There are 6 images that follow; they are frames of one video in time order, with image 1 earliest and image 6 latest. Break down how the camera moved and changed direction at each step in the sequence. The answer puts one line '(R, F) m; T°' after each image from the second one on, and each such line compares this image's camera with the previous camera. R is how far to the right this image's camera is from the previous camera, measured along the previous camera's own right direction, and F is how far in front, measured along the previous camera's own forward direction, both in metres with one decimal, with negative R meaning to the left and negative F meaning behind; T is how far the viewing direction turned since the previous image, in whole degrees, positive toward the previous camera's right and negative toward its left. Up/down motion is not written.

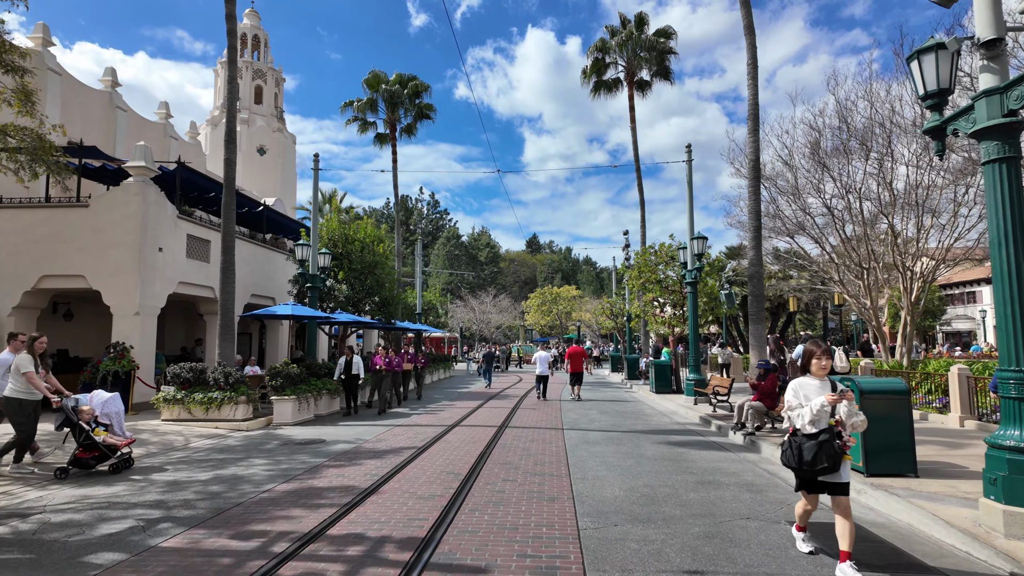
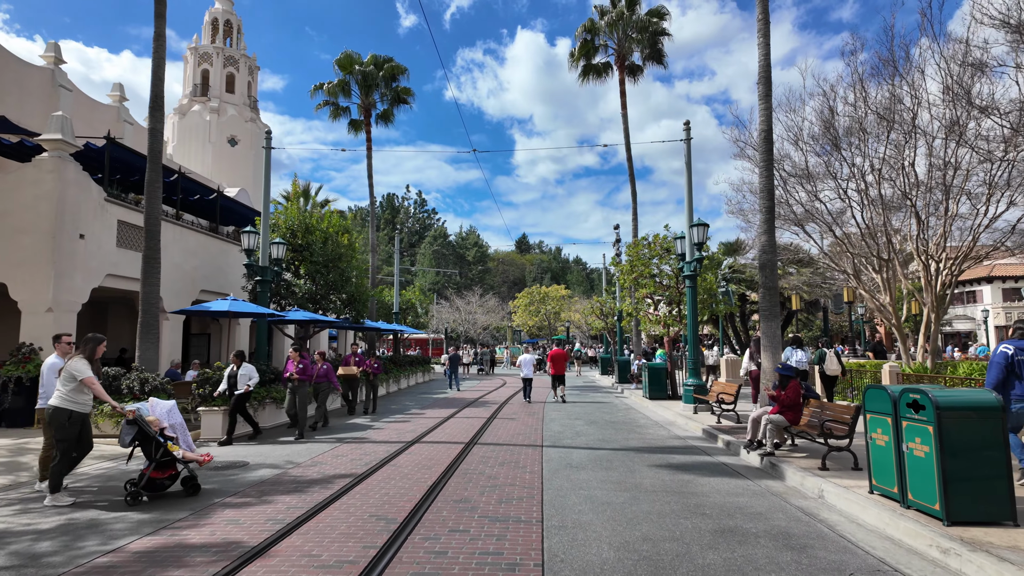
(+0.4, +2.0) m; +1°
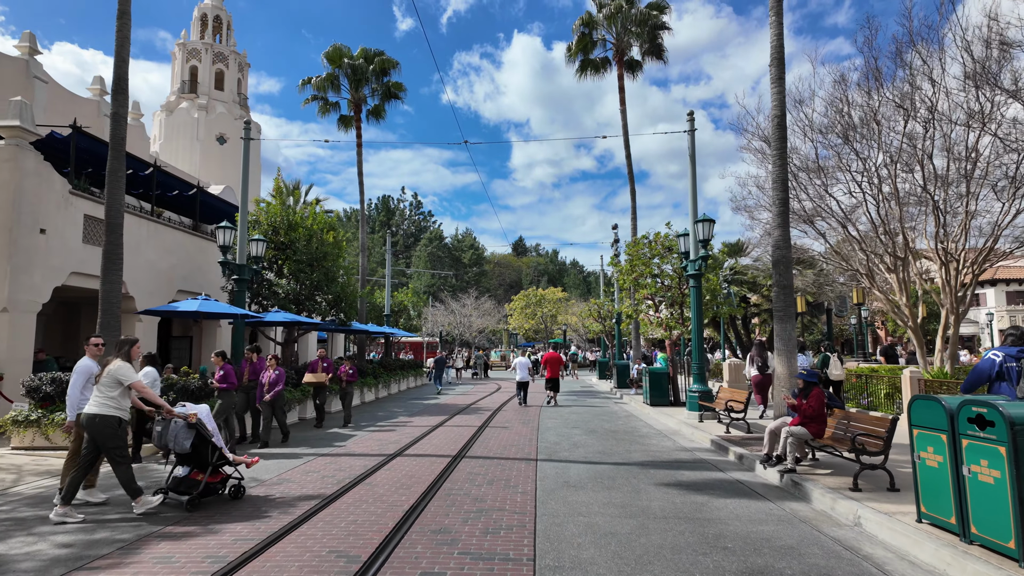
(+0.1, +0.9) m; 0°
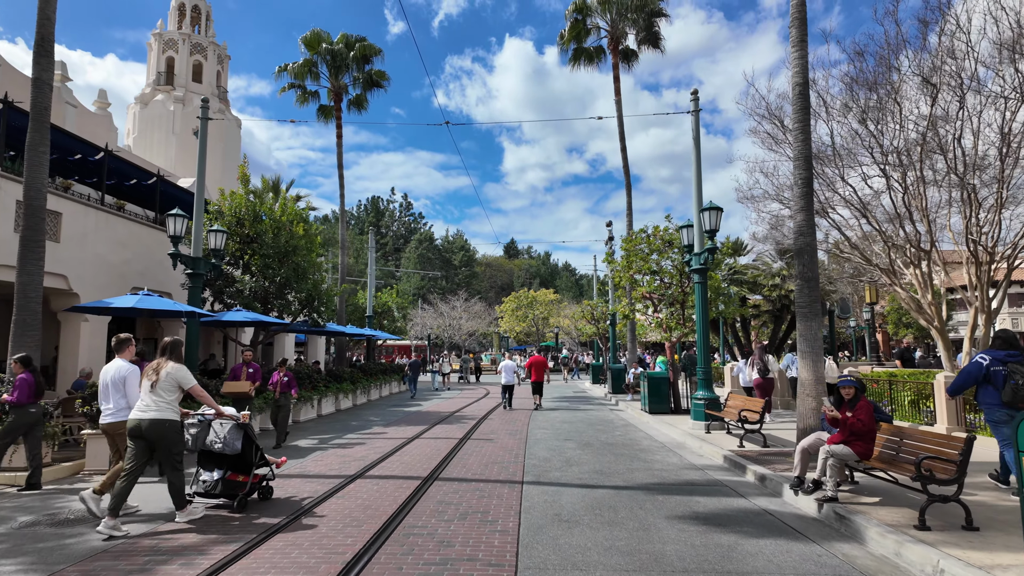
(+0.1, +1.5) m; +1°
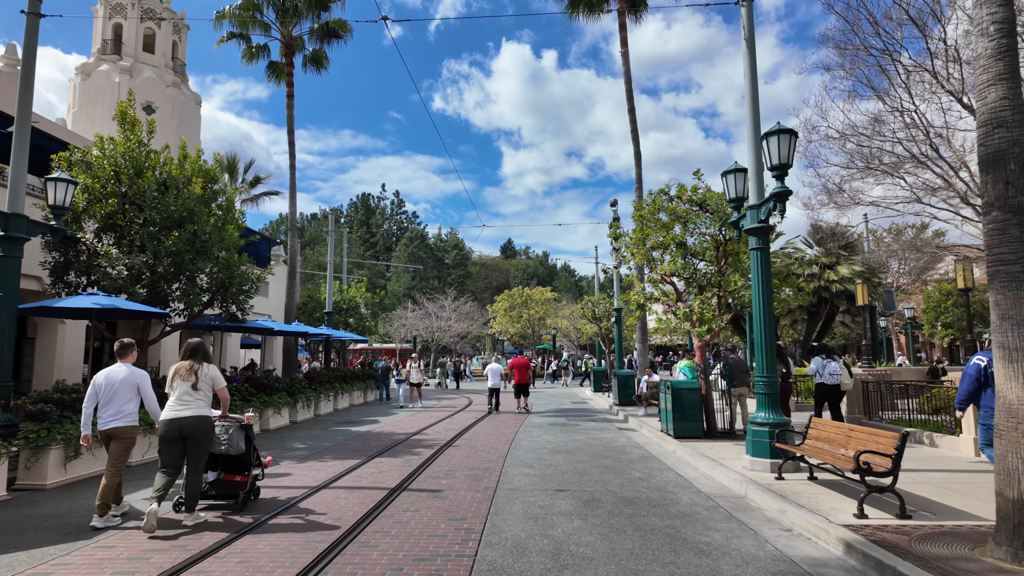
(+0.5, +4.4) m; 0°
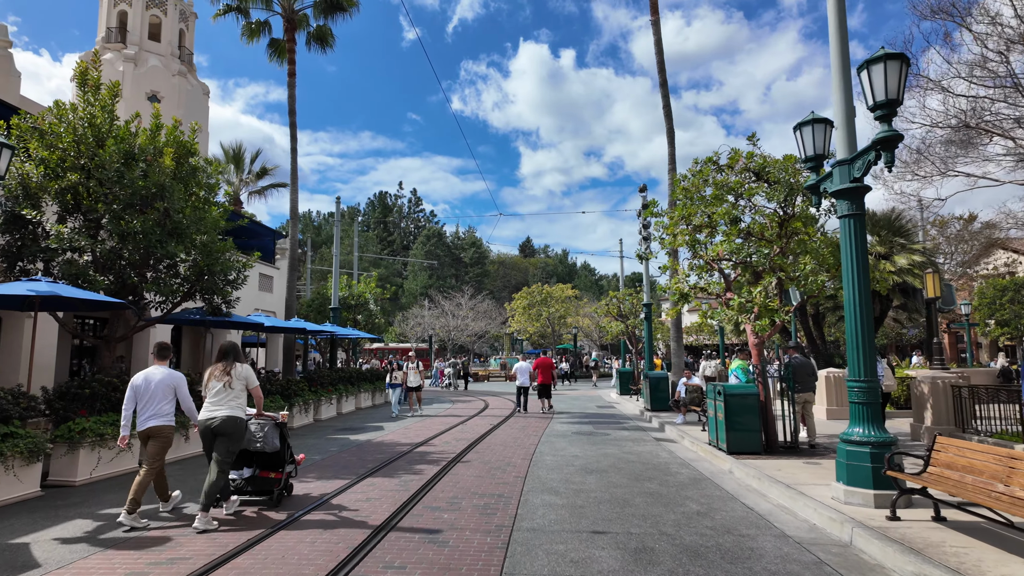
(0.0, +1.9) m; -2°
